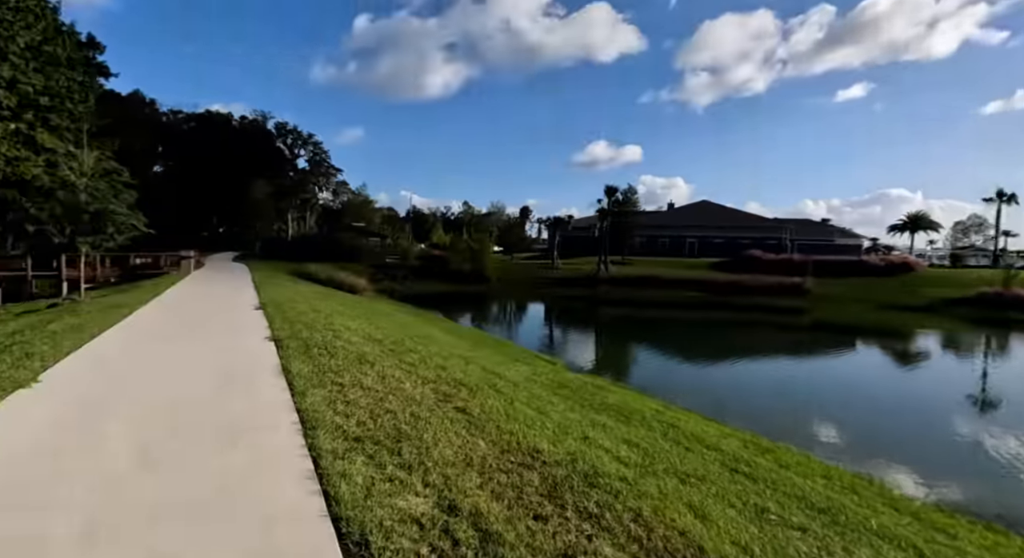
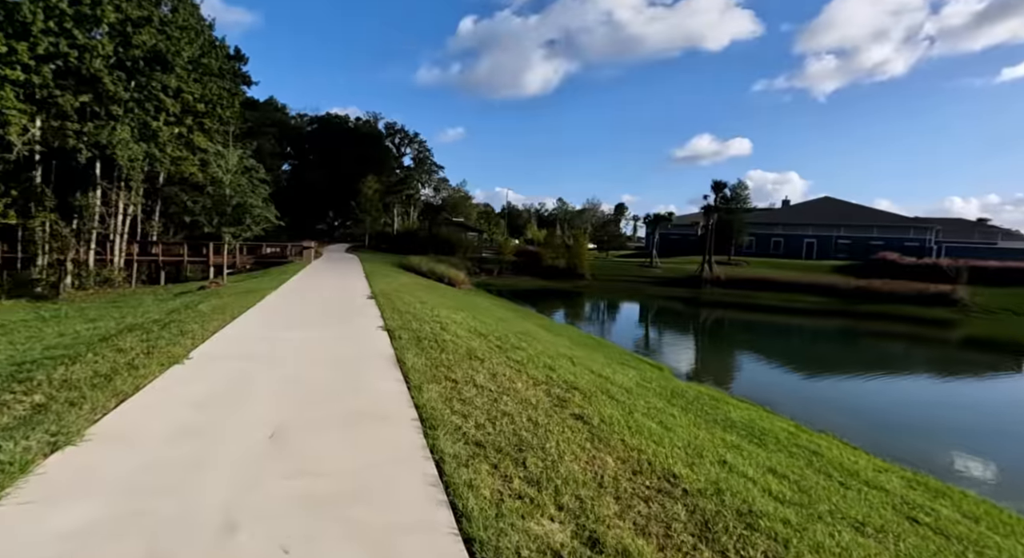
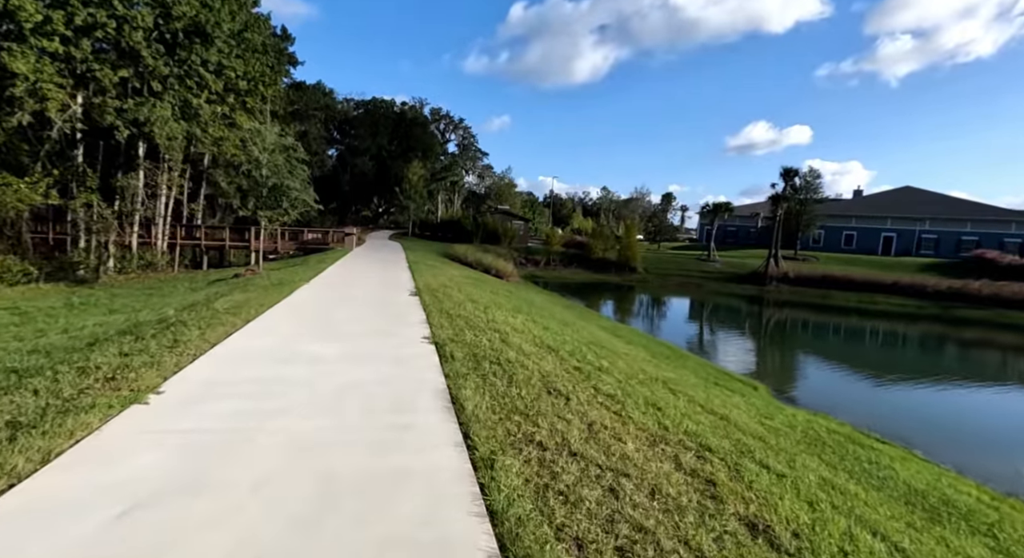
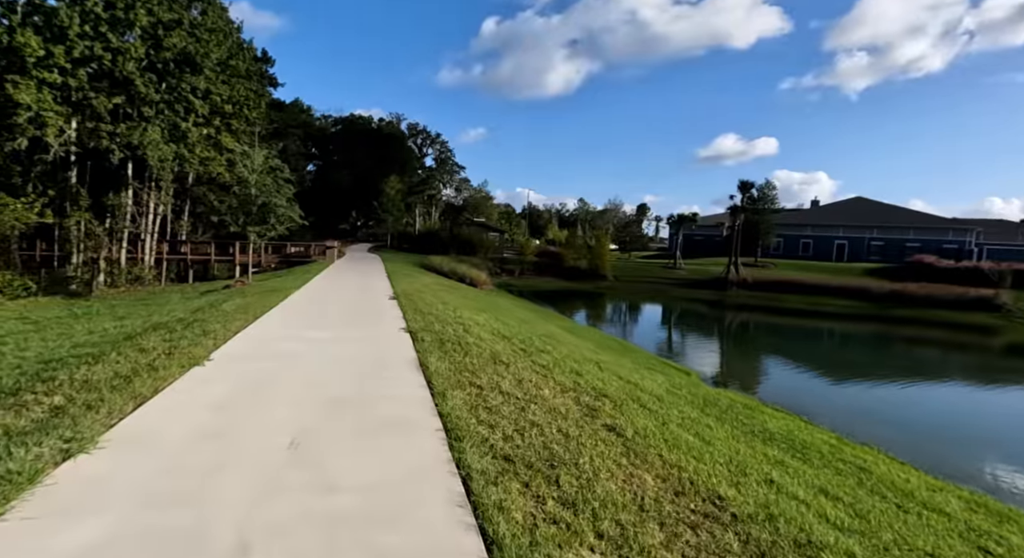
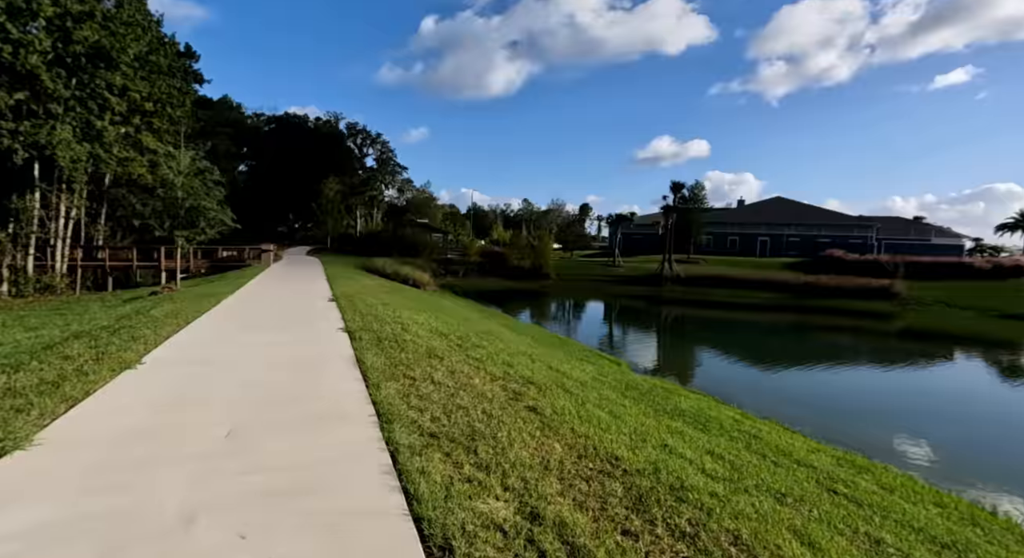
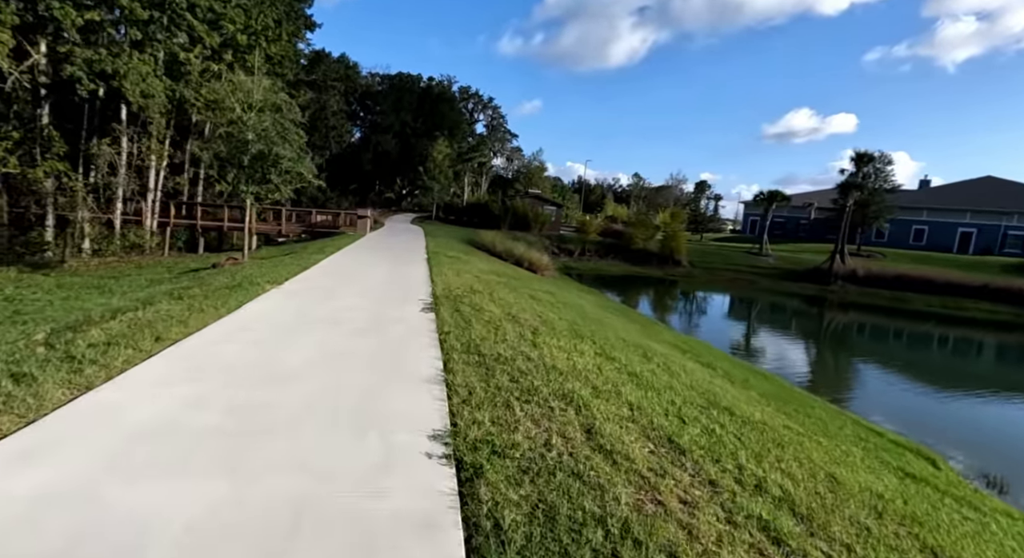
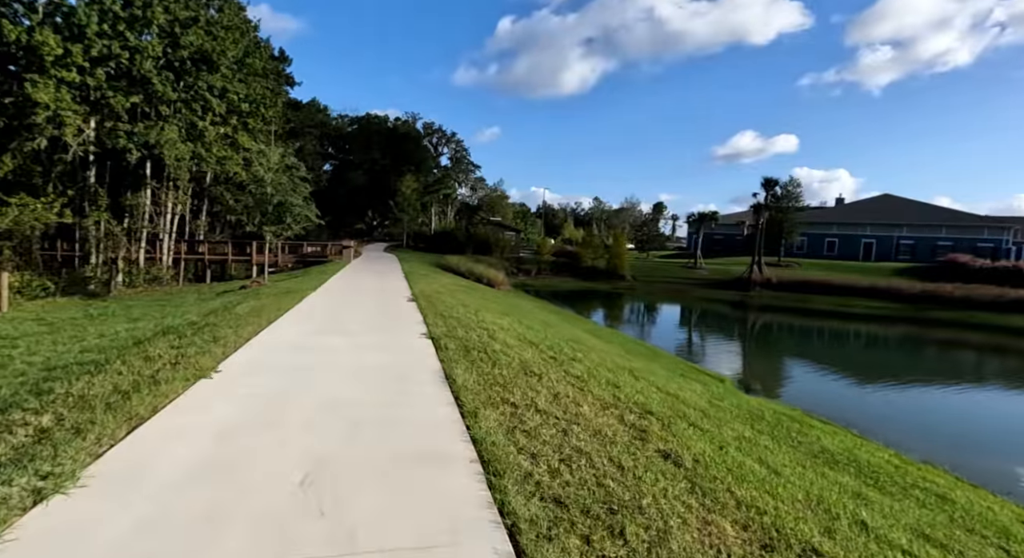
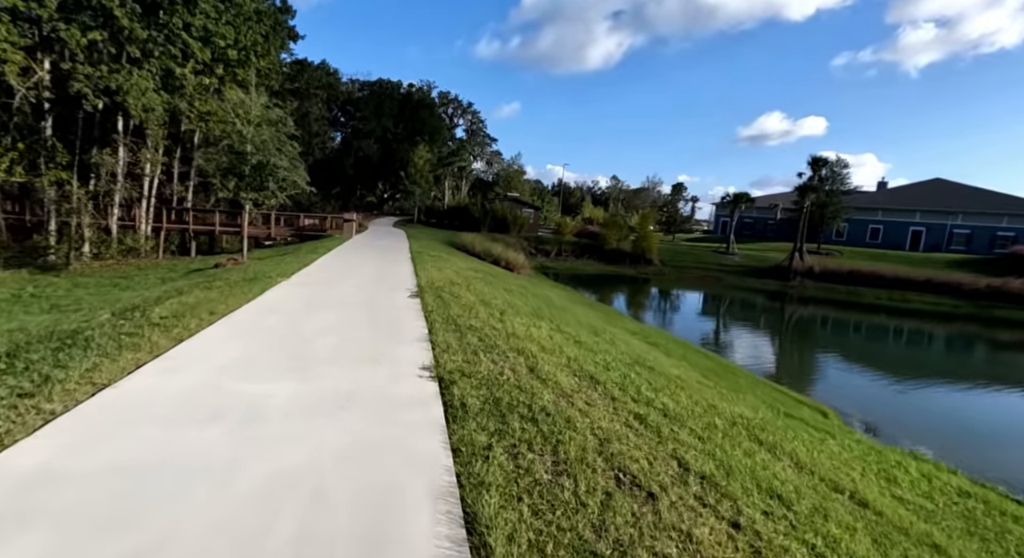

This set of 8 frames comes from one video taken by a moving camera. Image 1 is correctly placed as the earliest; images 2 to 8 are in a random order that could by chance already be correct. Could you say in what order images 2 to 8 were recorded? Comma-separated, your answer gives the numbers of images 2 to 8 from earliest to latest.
5, 2, 4, 7, 3, 8, 6
